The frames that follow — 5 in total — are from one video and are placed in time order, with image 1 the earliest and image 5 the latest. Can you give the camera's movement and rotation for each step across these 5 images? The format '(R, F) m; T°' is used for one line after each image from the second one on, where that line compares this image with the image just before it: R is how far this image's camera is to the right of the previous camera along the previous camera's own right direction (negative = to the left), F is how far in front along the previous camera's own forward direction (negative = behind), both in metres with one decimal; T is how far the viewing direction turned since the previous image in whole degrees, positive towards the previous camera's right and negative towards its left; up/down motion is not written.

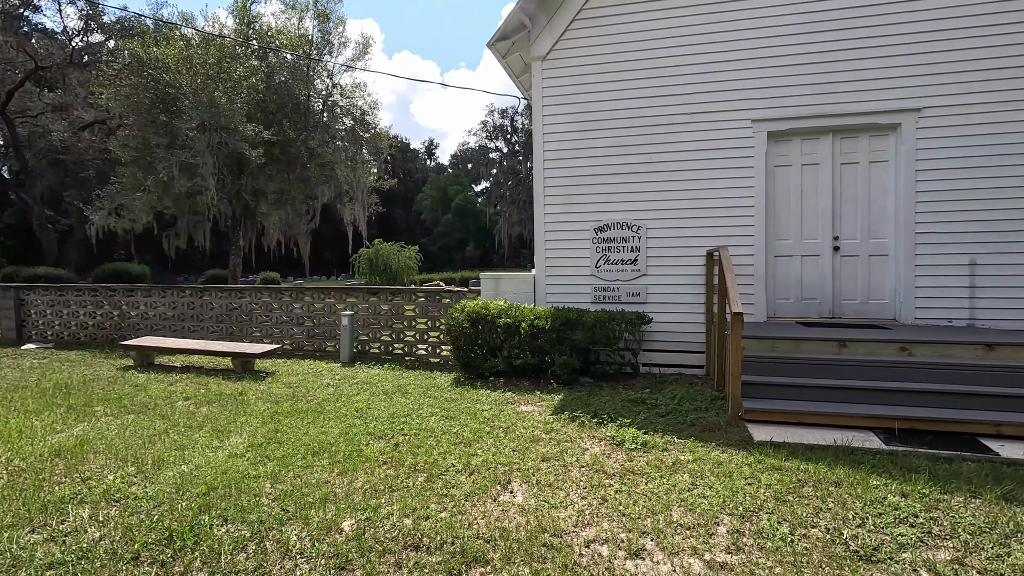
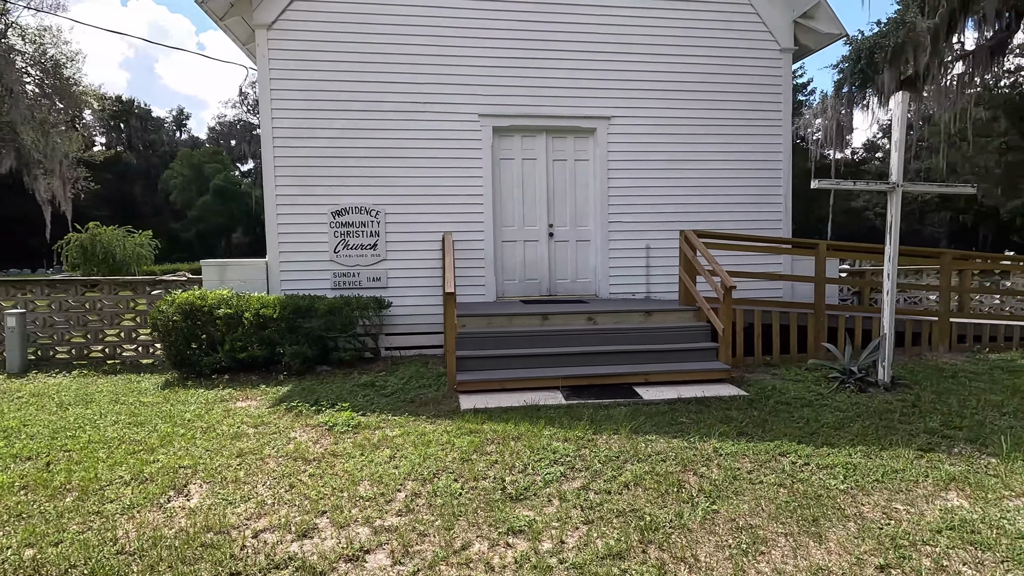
(+0.6, -0.2) m; +22°
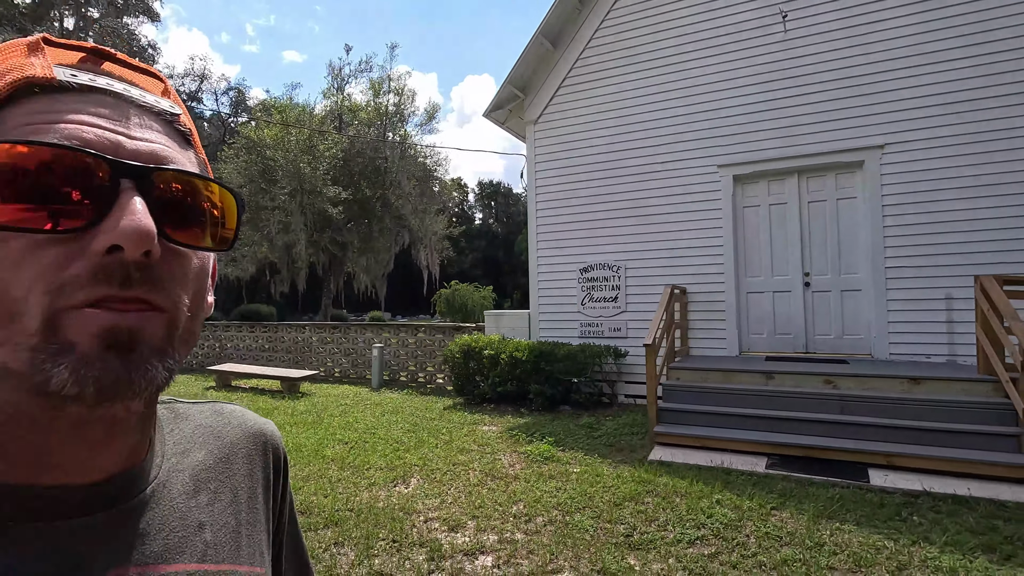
(+1.3, -0.1) m; -34°
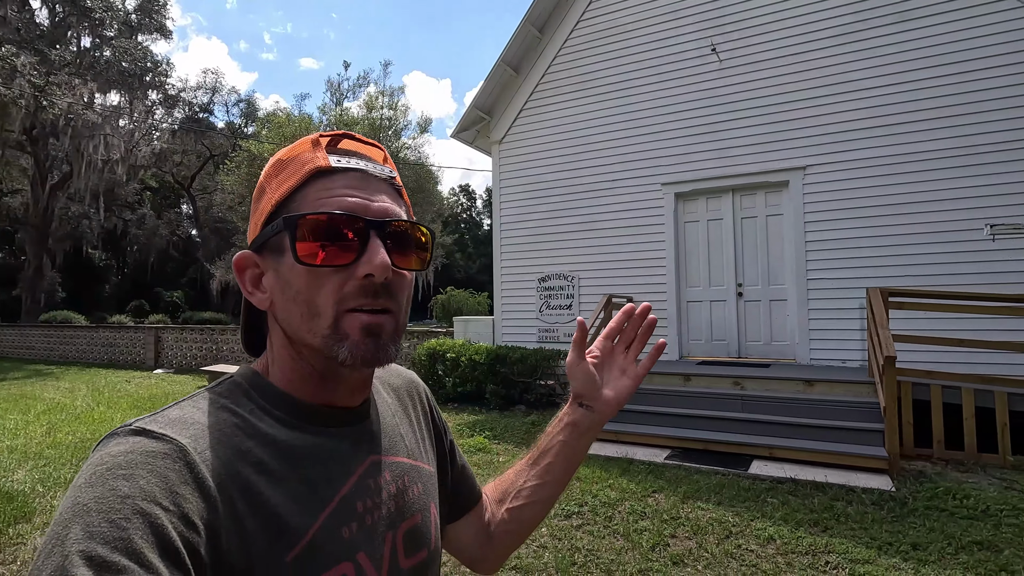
(+0.8, -0.6) m; -1°
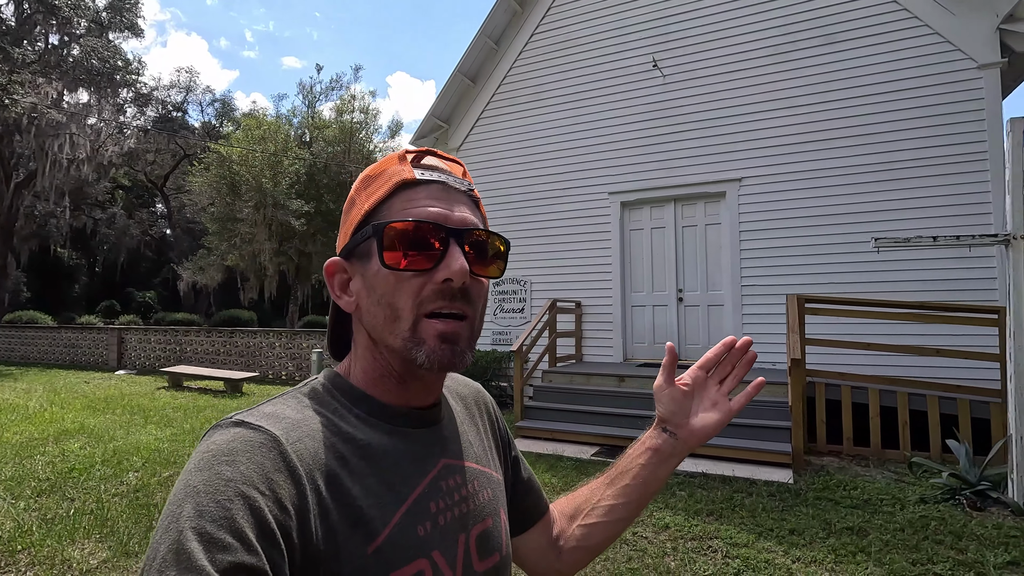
(+0.5, -0.3) m; +2°
